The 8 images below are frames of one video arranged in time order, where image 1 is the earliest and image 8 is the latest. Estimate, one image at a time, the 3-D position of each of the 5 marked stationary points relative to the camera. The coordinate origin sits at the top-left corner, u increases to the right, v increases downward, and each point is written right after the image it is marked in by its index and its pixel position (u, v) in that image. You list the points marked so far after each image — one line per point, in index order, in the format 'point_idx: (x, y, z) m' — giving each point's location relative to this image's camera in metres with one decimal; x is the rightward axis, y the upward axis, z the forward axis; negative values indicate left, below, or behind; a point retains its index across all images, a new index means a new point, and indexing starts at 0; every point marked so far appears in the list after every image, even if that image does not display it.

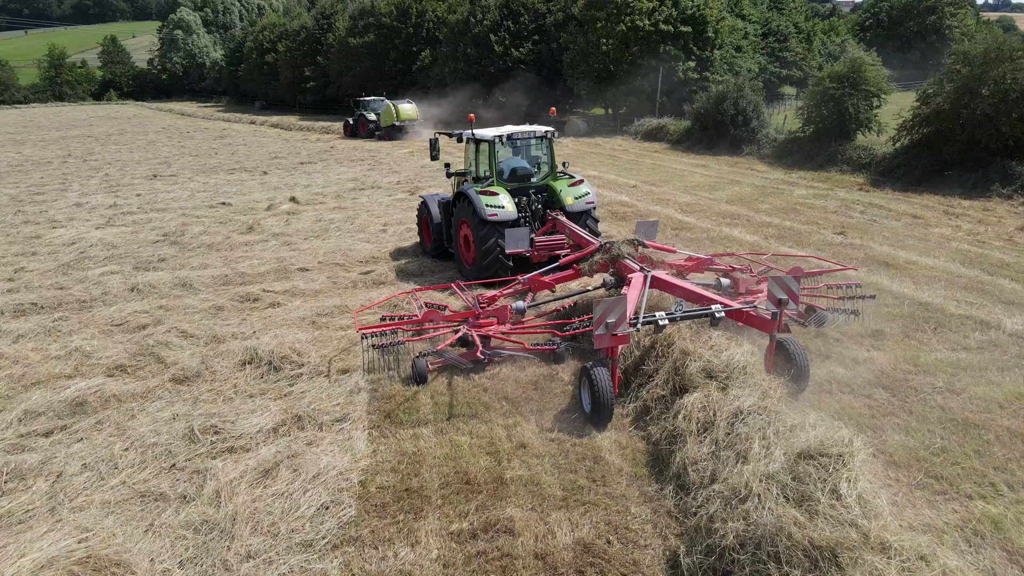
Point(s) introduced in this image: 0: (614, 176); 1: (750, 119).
0: (+2.0, +2.2, +14.4) m
1: (+5.9, +4.2, +18.3) m
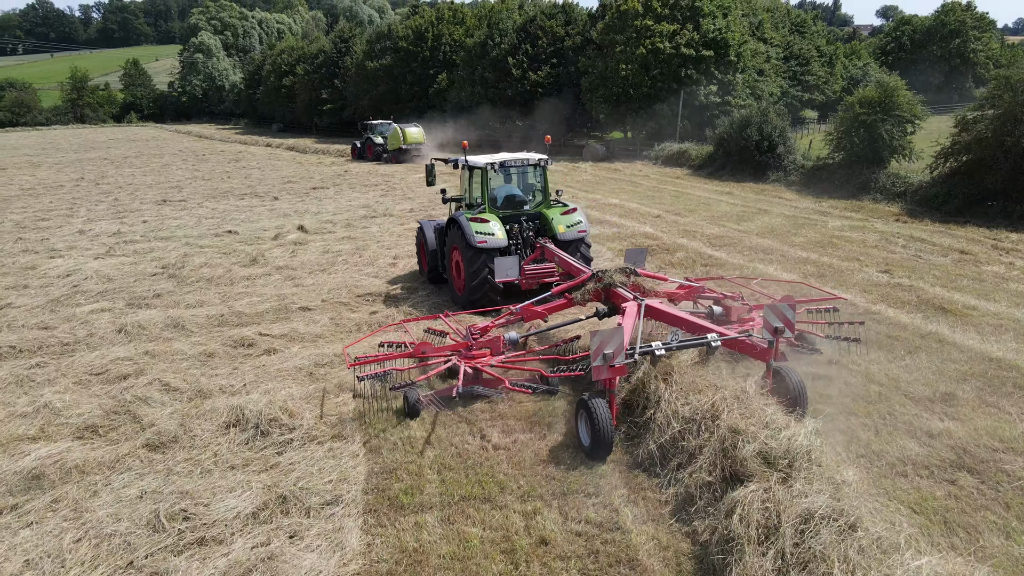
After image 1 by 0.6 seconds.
0: (+2.3, +1.6, +13.8) m
1: (+6.3, +3.5, +17.7) m
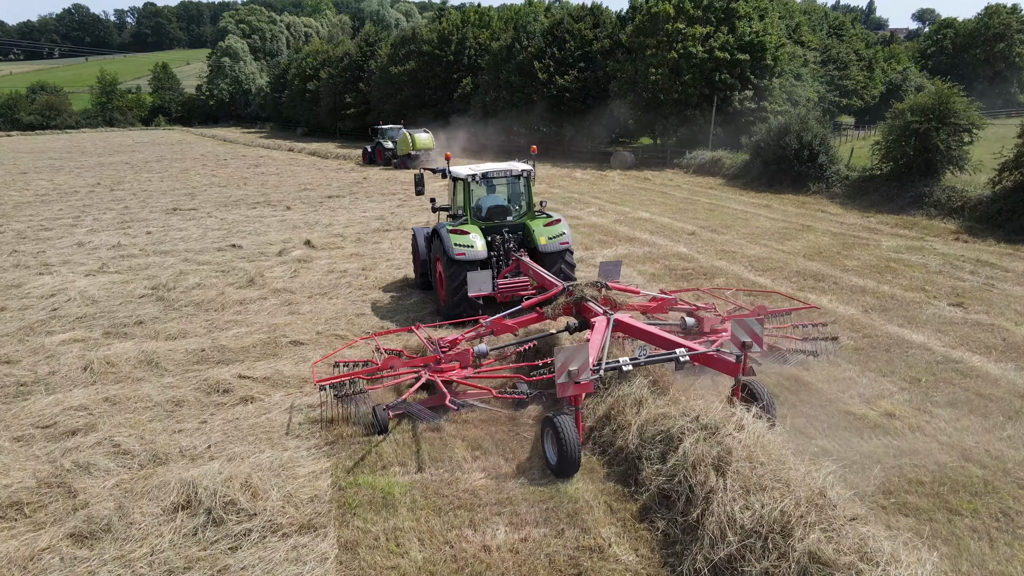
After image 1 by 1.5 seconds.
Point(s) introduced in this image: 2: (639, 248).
0: (+2.7, +1.2, +12.8) m
1: (+6.9, +3.0, +16.6) m
2: (+1.8, +0.5, +10.2) m
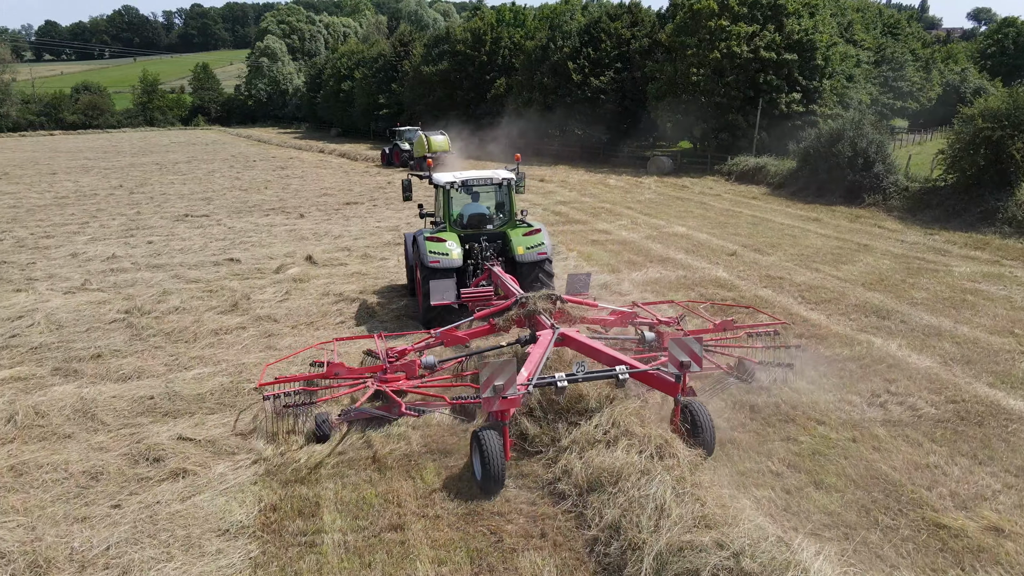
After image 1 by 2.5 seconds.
0: (+3.1, +0.8, +11.6) m
1: (+7.5, +2.6, +15.2) m
2: (+2.0, +0.2, +9.1) m
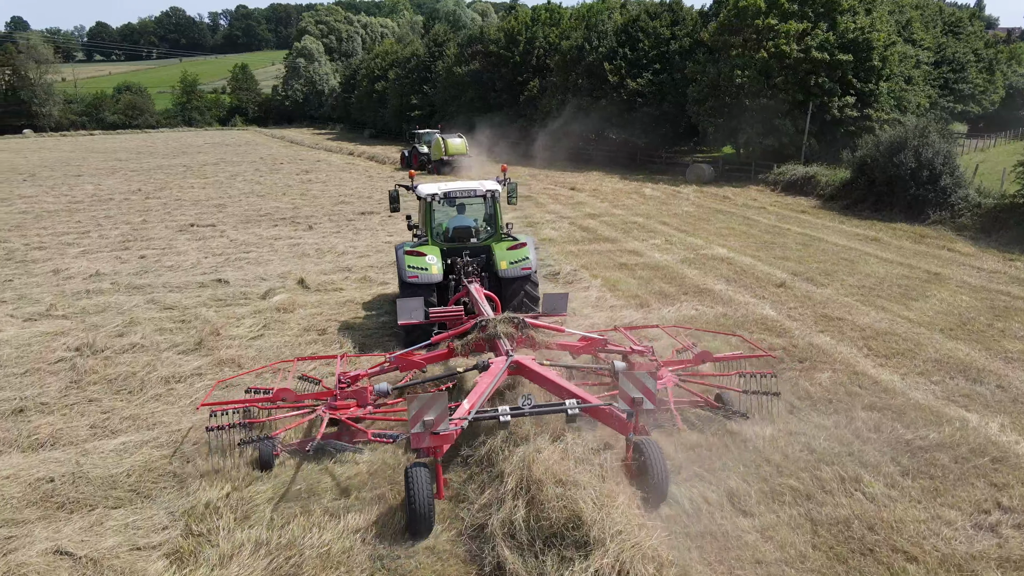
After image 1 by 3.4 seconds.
0: (+3.3, +0.4, +10.3) m
1: (+7.9, +2.1, +13.6) m
2: (+2.1, -0.2, +7.8) m
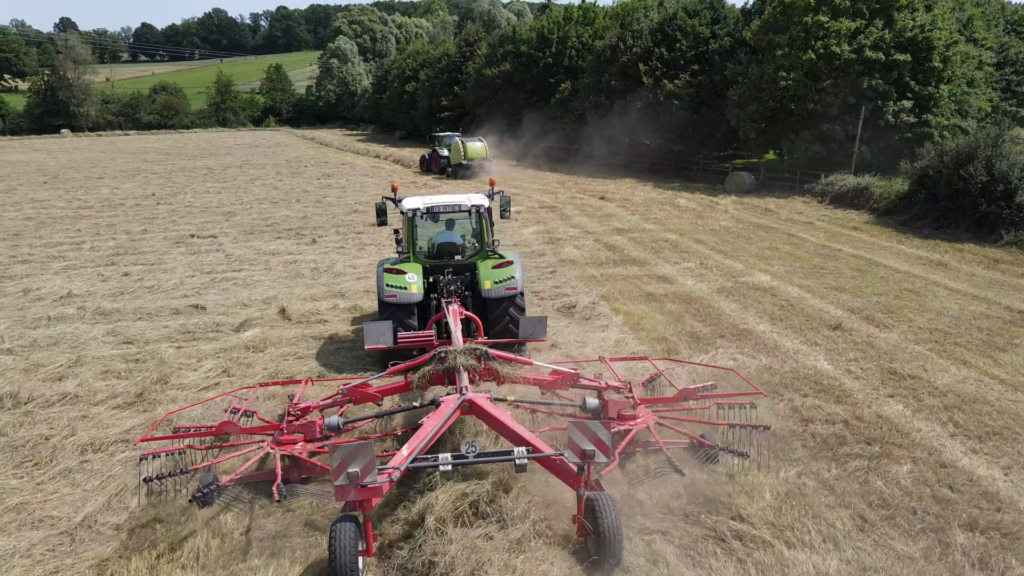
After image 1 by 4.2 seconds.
0: (+3.5, 0.0, +9.0) m
1: (+8.3, +1.6, +12.1) m
2: (+2.1, -0.6, +6.5) m
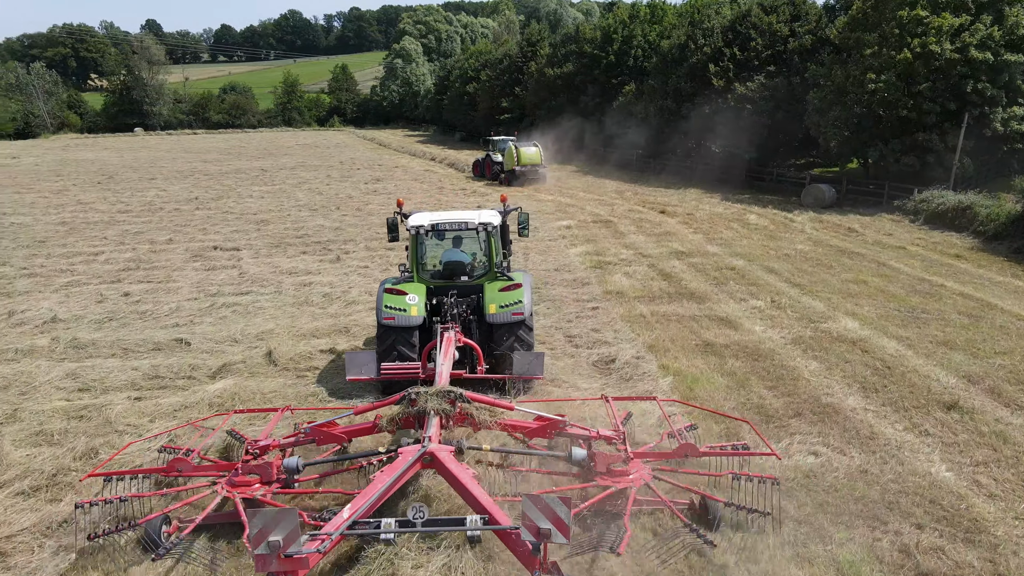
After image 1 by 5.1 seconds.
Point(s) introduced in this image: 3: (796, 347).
0: (+3.8, -0.5, +7.3) m
1: (+8.8, +1.0, +9.9) m
2: (+2.2, -1.1, +5.0) m
3: (+2.7, -0.6, +7.1) m
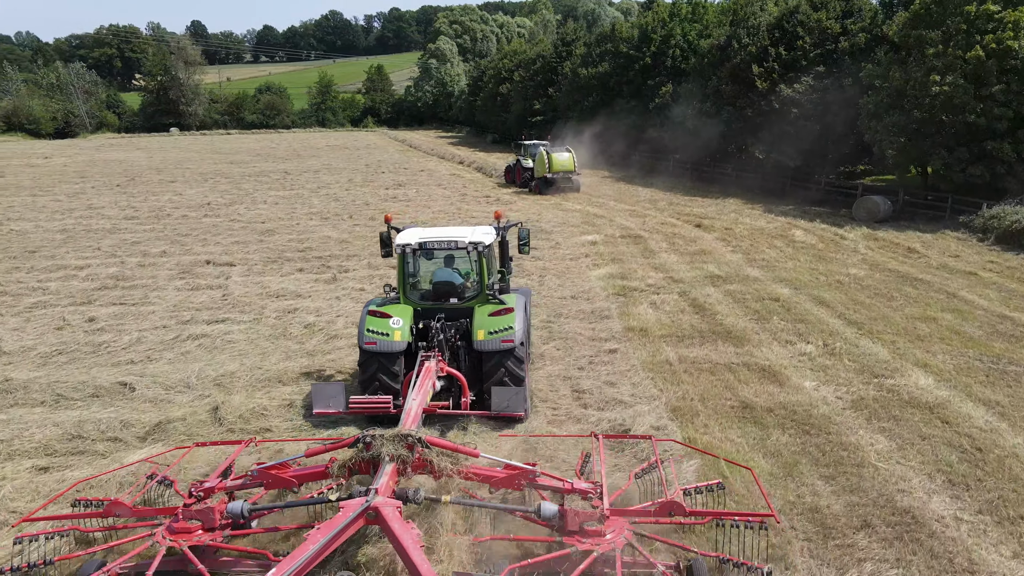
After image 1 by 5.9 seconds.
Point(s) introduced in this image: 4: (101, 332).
0: (+3.7, -0.9, +5.8) m
1: (+9.0, +0.5, +8.3) m
2: (+2.1, -1.5, +3.6) m
3: (+2.7, -1.0, +5.7) m
4: (-4.6, -0.5, +8.3) m
